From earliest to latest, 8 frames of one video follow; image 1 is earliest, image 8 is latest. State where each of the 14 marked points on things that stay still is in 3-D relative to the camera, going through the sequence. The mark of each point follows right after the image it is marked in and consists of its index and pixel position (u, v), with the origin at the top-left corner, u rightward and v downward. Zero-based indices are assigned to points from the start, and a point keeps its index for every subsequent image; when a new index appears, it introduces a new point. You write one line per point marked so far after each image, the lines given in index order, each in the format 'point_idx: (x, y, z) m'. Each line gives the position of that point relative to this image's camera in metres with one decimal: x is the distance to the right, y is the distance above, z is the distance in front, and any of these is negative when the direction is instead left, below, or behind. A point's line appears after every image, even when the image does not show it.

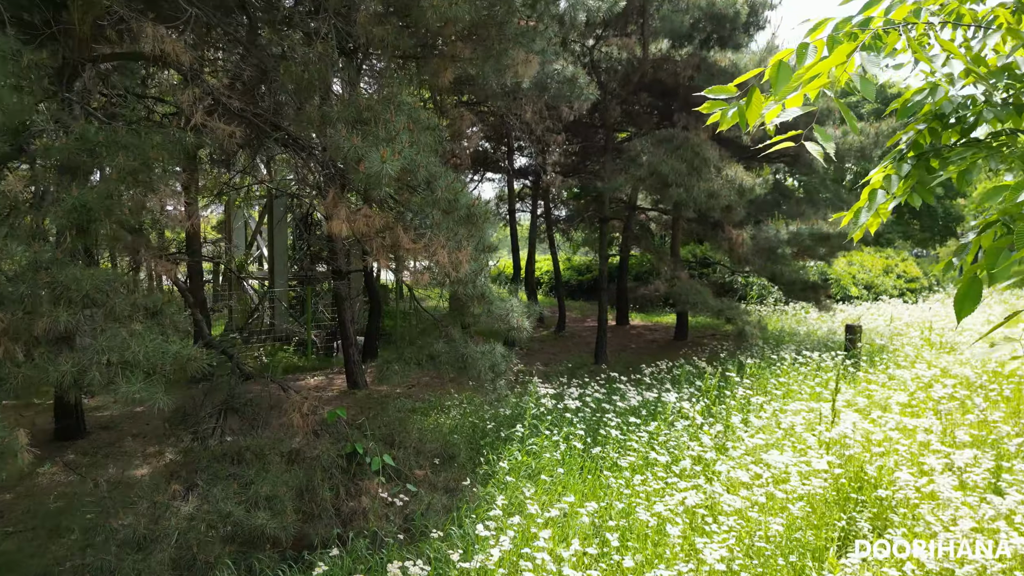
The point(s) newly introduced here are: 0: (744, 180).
0: (+2.8, +1.3, +8.5) m
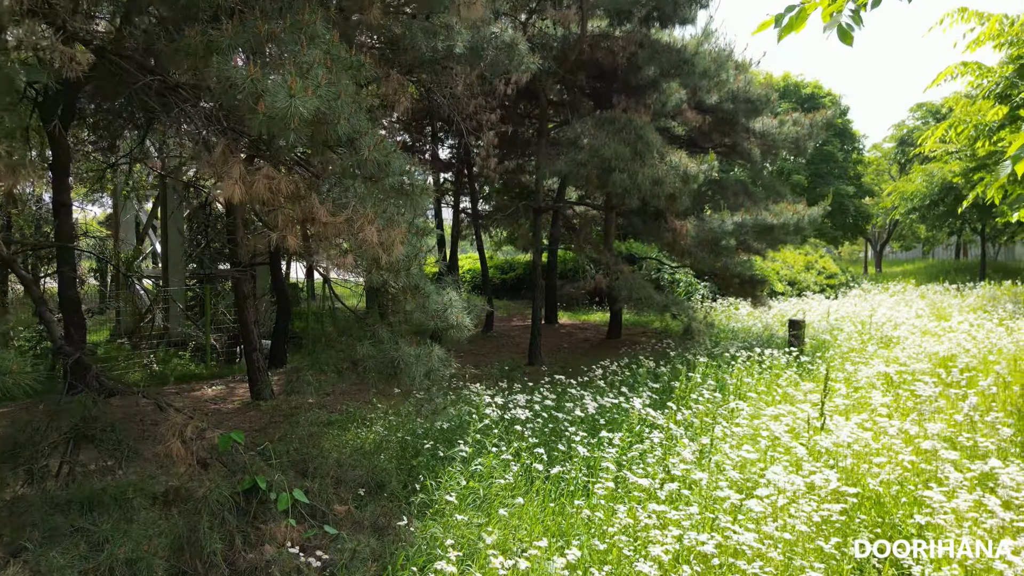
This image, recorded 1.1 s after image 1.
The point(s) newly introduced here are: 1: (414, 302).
0: (+2.0, +1.4, +8.0) m
1: (-0.6, -0.1, +4.2) m
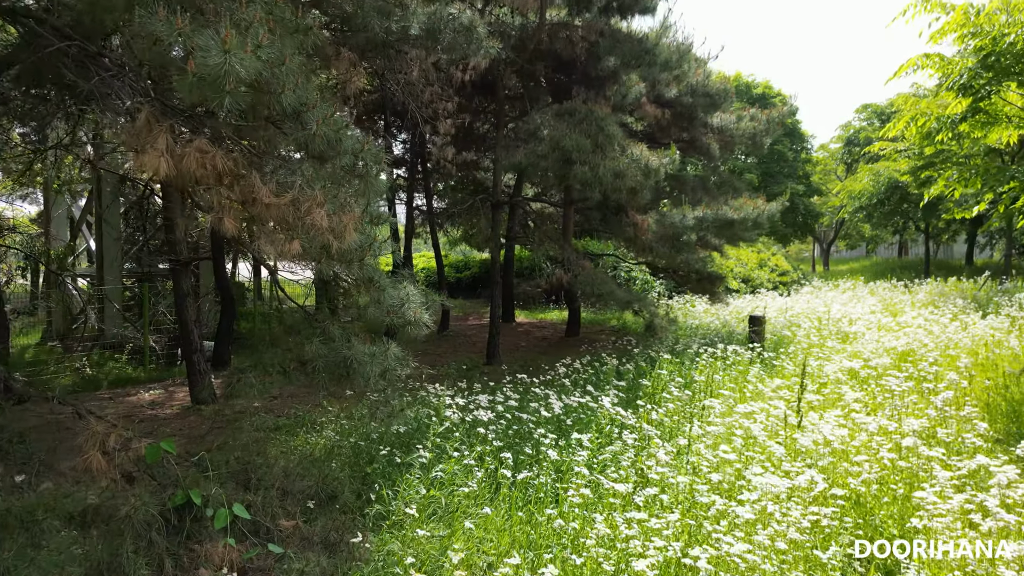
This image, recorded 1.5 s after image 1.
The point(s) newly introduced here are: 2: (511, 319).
0: (+1.5, +1.4, +7.8) m
1: (-0.8, 0.0, +3.9) m
2: (0.0, -0.6, +13.1) m
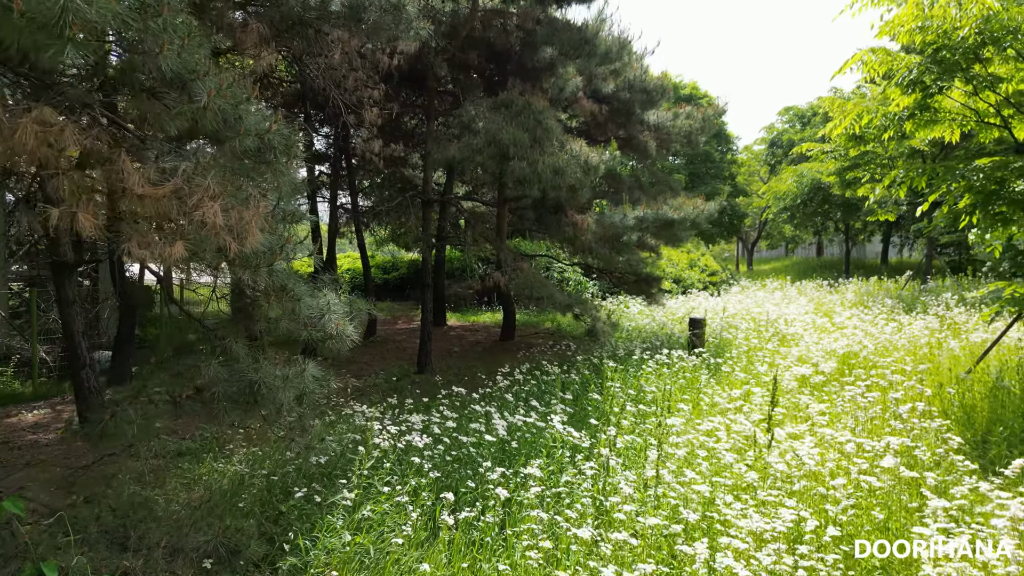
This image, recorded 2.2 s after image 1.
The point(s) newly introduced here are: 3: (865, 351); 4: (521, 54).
0: (+0.8, +1.4, +7.4) m
1: (-1.1, -0.1, +3.3) m
2: (-1.2, -0.6, +12.5) m
3: (+3.5, -0.6, +7.1) m
4: (+0.1, +2.6, +7.7) m
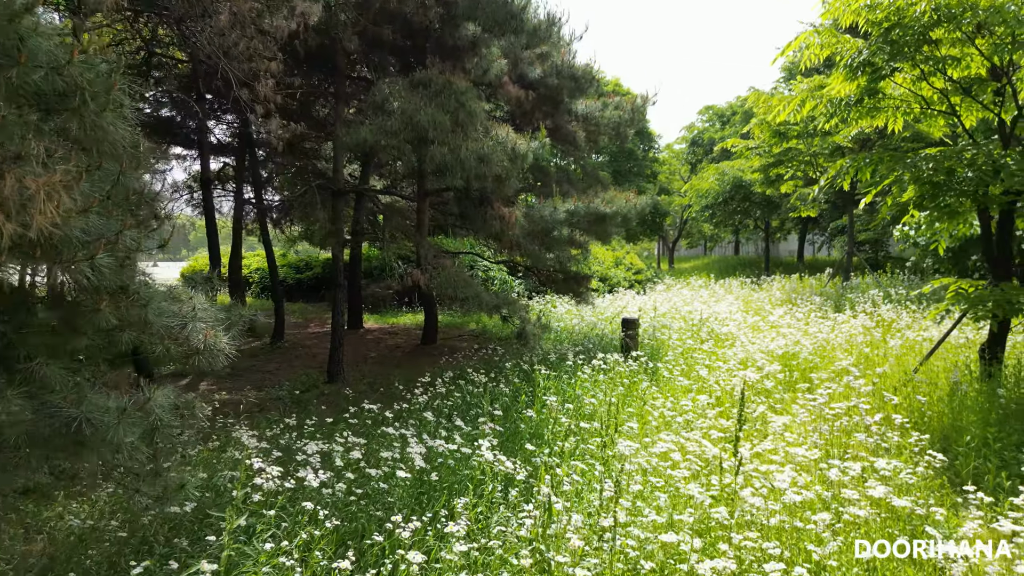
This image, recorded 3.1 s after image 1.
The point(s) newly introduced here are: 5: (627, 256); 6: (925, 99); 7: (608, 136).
0: (0.0, +1.4, +6.8) m
1: (-1.4, -0.1, +2.5) m
2: (-2.5, -0.6, +11.7) m
3: (+2.8, -0.6, +6.7) m
4: (-0.7, +2.6, +7.0) m
5: (+2.8, +0.8, +17.3) m
6: (+3.2, +1.5, +5.5) m
7: (+1.3, +2.0, +9.5) m
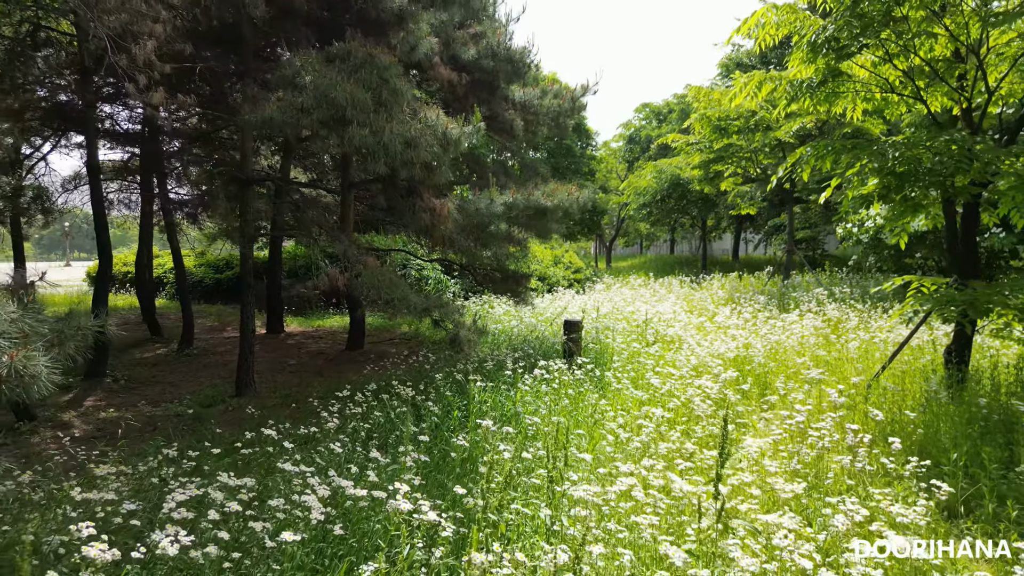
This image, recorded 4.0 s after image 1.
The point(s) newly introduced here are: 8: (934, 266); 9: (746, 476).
0: (-0.6, +1.4, +6.1) m
1: (-1.6, -0.1, +1.7) m
2: (-3.5, -0.6, +10.7) m
3: (+2.2, -0.6, +6.3) m
4: (-1.3, +2.6, +6.3) m
5: (+1.3, +0.8, +16.8) m
6: (+2.7, +1.5, +5.1) m
7: (+0.4, +2.0, +9.0) m
8: (+5.9, +0.3, +9.9) m
9: (+1.0, -0.8, +2.9) m
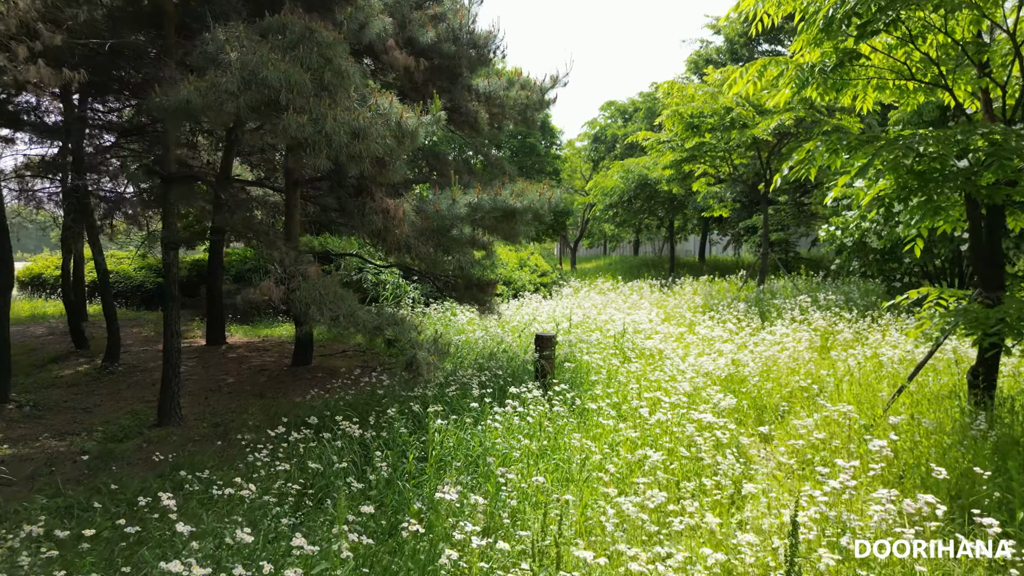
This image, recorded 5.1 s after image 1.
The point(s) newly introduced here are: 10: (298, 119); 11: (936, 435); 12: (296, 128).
0: (-0.8, +1.3, +5.3) m
1: (-1.6, -0.2, +0.8) m
2: (-4.0, -0.7, +9.8) m
3: (+1.9, -0.7, +5.6) m
4: (-1.6, +2.5, +5.4) m
5: (+0.4, +0.7, +16.1) m
6: (+2.5, +1.4, +4.5) m
7: (0.0, +1.9, +8.2) m
8: (+5.4, +0.2, +9.4) m
9: (+0.9, -0.9, +2.2) m
10: (-1.4, +1.1, +4.6) m
11: (+2.3, -0.8, +3.8) m
12: (-1.4, +1.0, +4.6) m
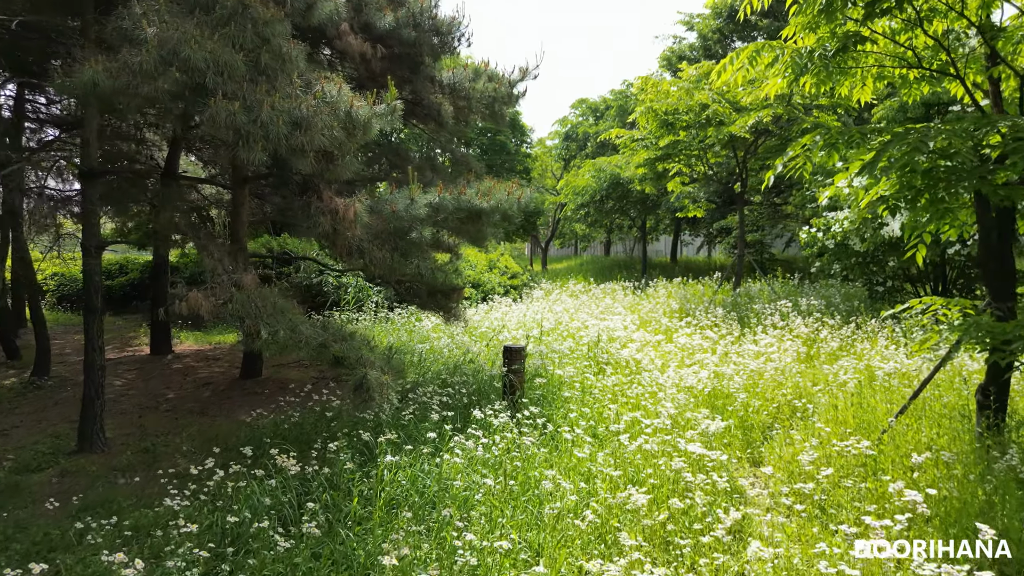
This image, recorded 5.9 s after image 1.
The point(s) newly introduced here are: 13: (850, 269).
0: (-1.1, +1.2, +4.7) m
1: (-1.6, -0.3, +0.2) m
2: (-4.4, -0.8, +9.1) m
3: (+1.7, -0.8, +5.2) m
4: (-1.8, +2.4, +4.8) m
5: (-0.2, +0.6, +15.6) m
6: (+2.3, +1.3, +4.0) m
7: (-0.3, +1.9, +7.7) m
8: (+5.0, +0.2, +9.1) m
9: (+0.8, -0.9, +1.7) m
10: (-1.6, +1.0, +4.0) m
11: (+2.1, -0.9, +3.4) m
12: (-1.6, +1.0, +4.0) m
13: (+4.4, +0.2, +9.3) m
